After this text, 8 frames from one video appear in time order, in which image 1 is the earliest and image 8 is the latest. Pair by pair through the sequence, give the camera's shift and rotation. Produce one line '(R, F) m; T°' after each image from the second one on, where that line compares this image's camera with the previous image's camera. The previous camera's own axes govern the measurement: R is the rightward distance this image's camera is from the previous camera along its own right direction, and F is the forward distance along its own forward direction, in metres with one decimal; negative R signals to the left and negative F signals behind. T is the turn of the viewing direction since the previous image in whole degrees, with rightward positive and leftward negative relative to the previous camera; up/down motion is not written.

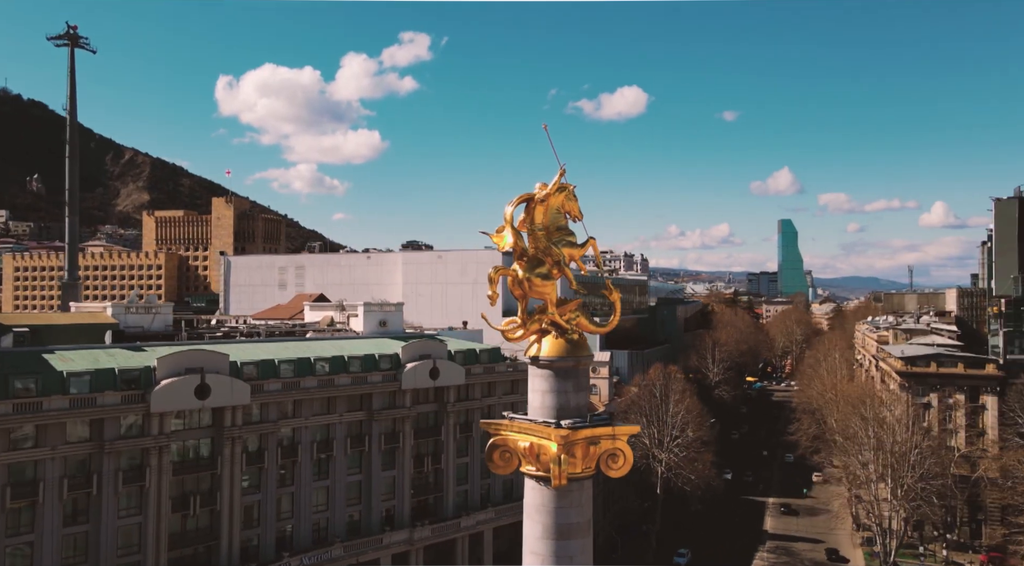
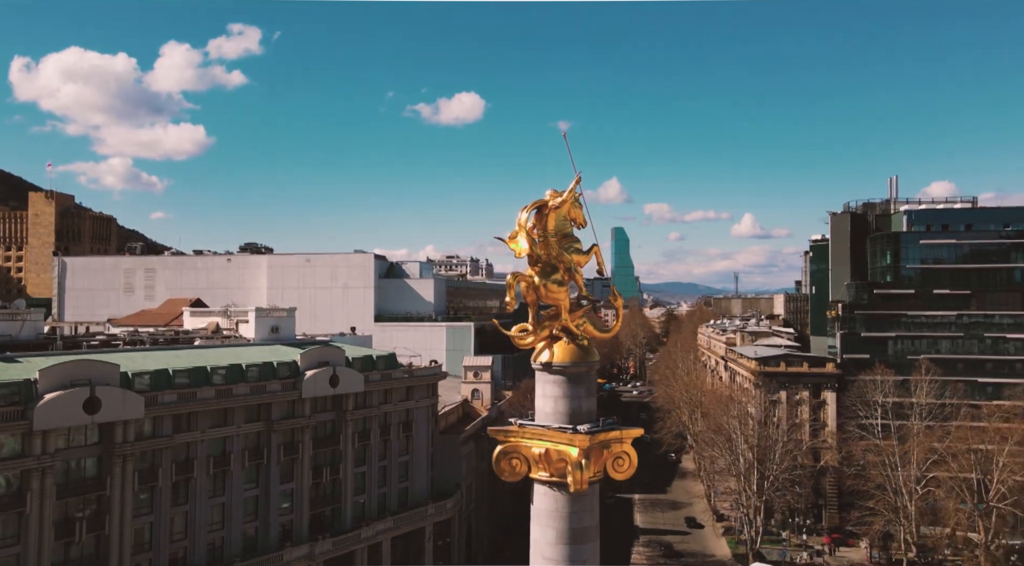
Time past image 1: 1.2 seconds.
(-2.9, +0.2) m; +11°
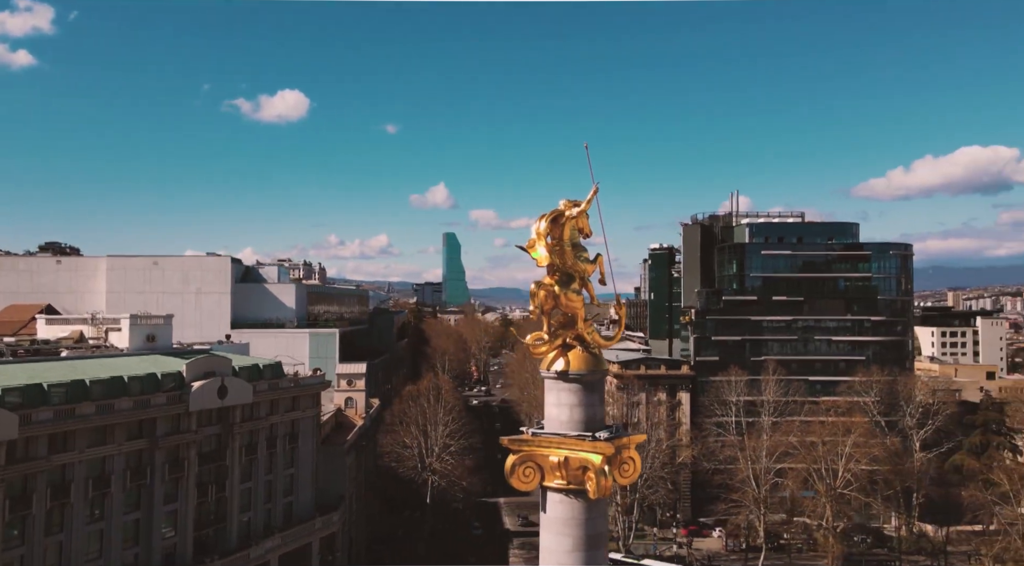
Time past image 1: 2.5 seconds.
(-3.1, +0.4) m; +12°
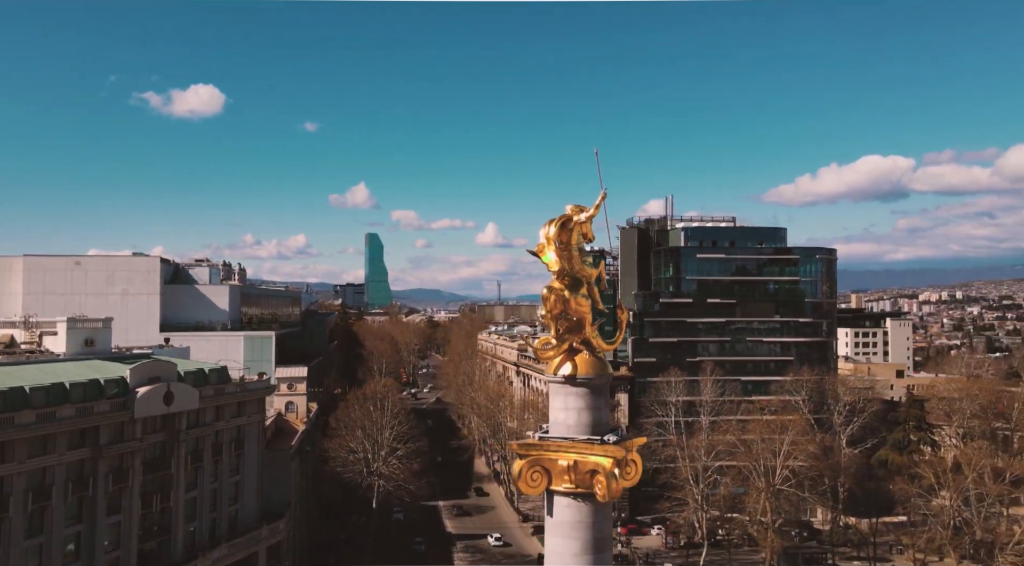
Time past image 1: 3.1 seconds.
(-1.4, +0.1) m; +5°
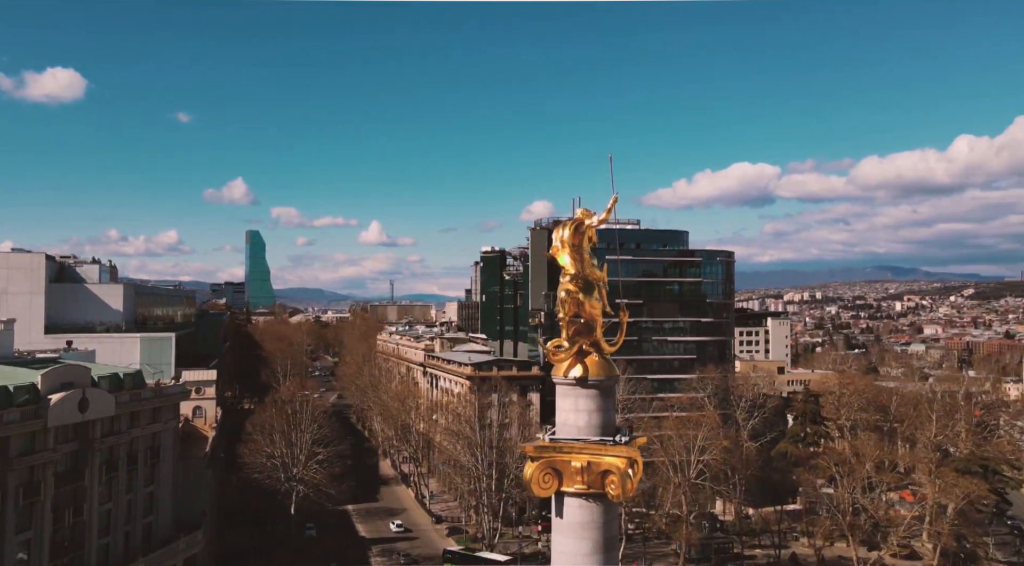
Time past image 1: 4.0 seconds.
(-2.1, +0.2) m; +8°
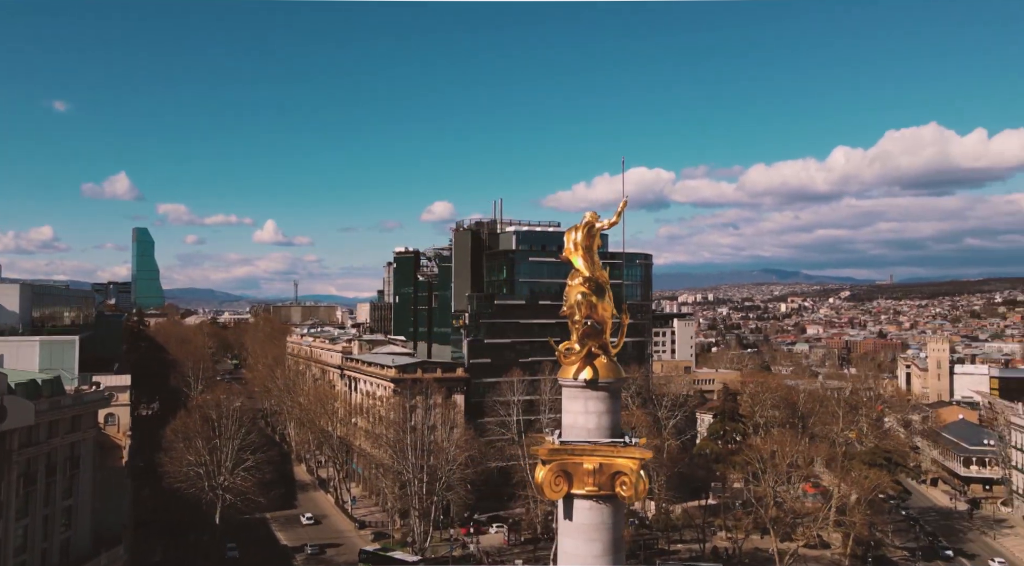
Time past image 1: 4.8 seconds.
(-1.9, +0.2) m; +7°
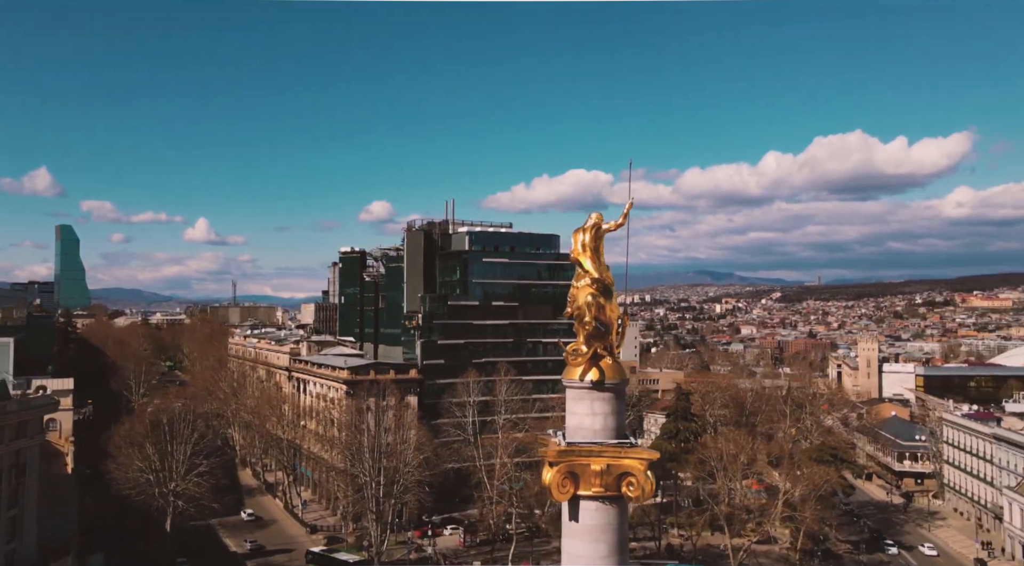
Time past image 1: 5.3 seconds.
(-1.1, +0.1) m; +4°
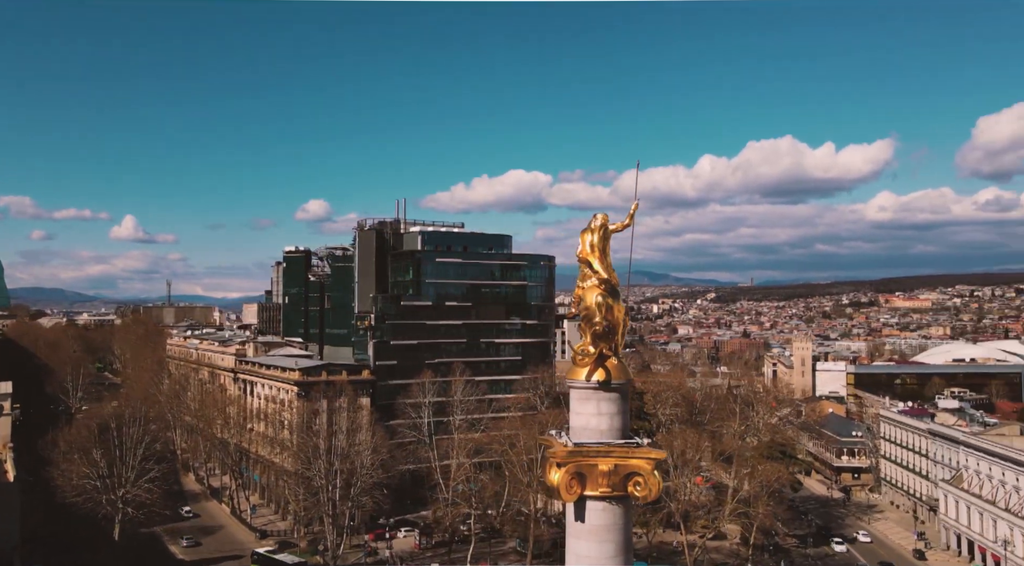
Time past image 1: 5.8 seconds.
(-1.1, +0.2) m; +4°
